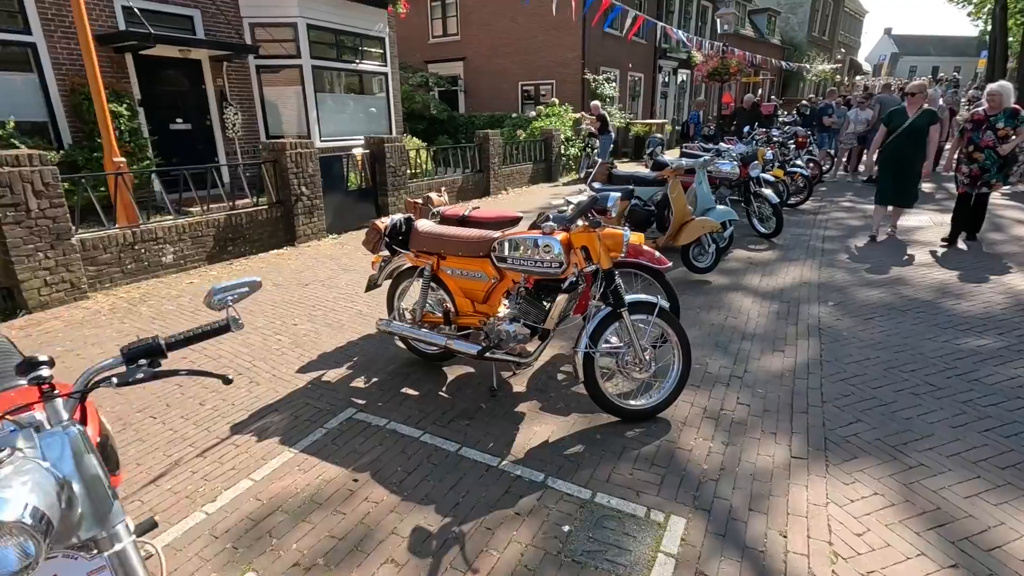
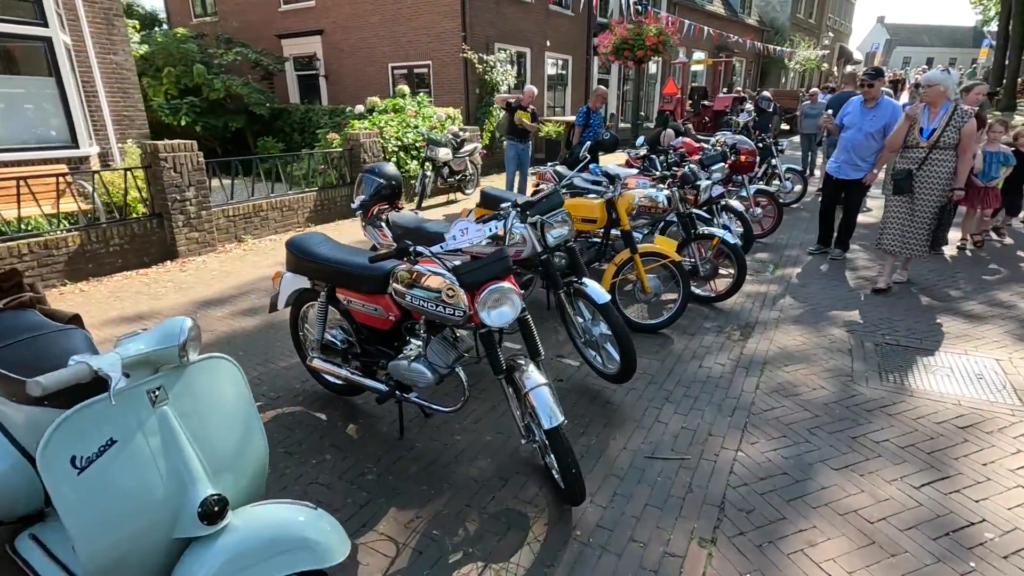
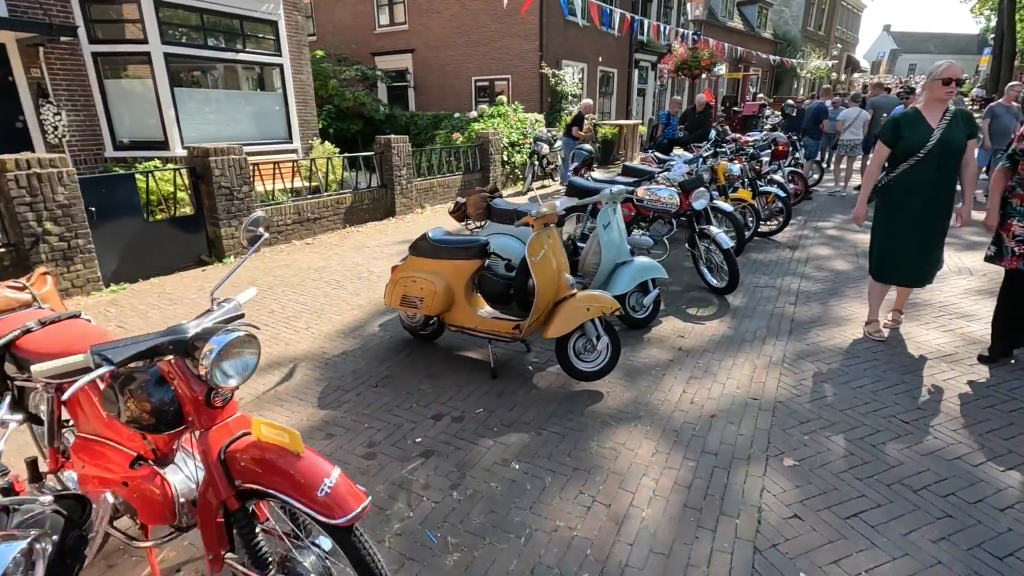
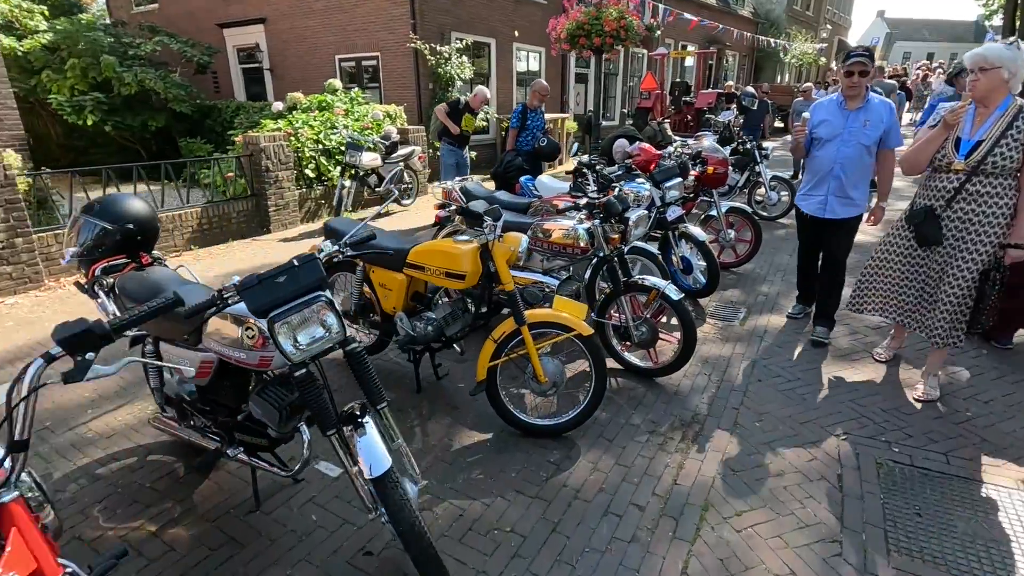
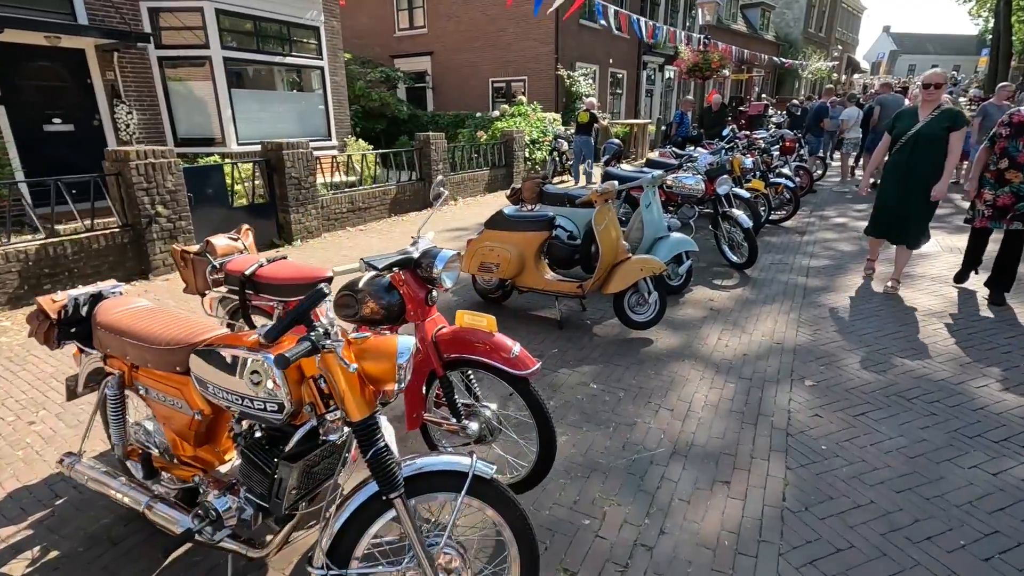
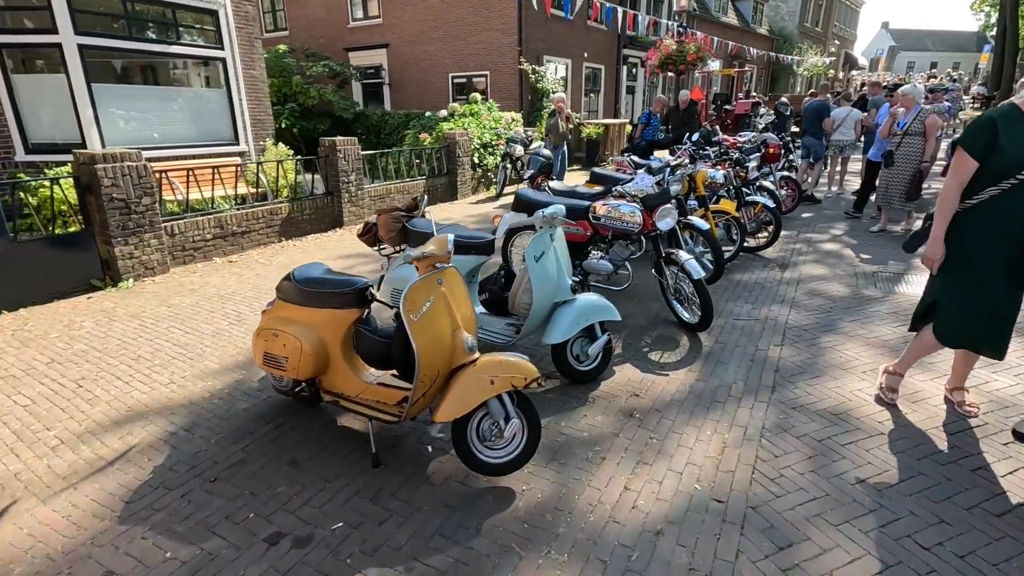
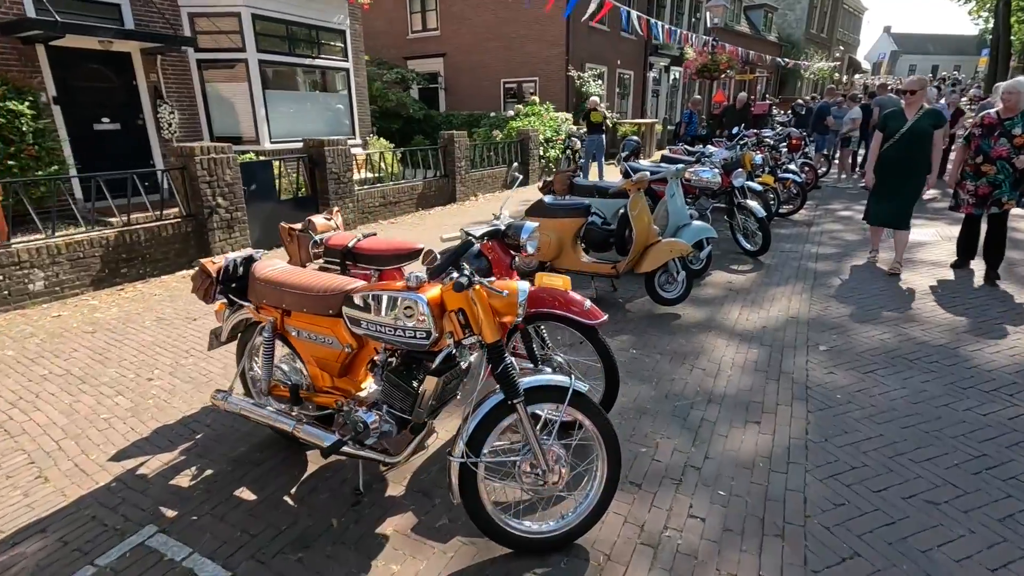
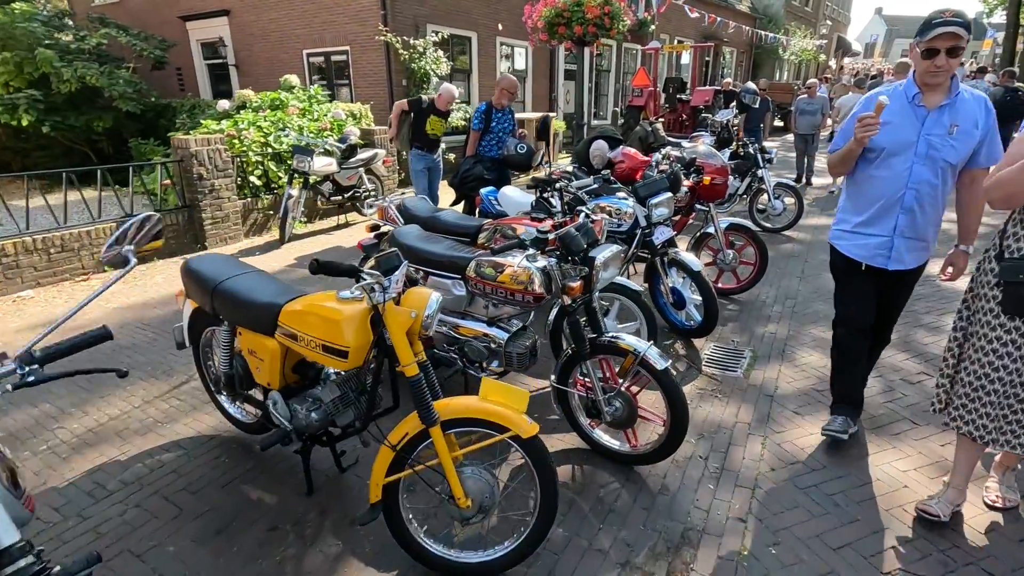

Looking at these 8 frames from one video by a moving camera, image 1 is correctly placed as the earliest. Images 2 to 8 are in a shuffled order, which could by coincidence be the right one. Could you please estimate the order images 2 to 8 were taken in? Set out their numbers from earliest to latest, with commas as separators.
7, 5, 3, 6, 2, 4, 8
